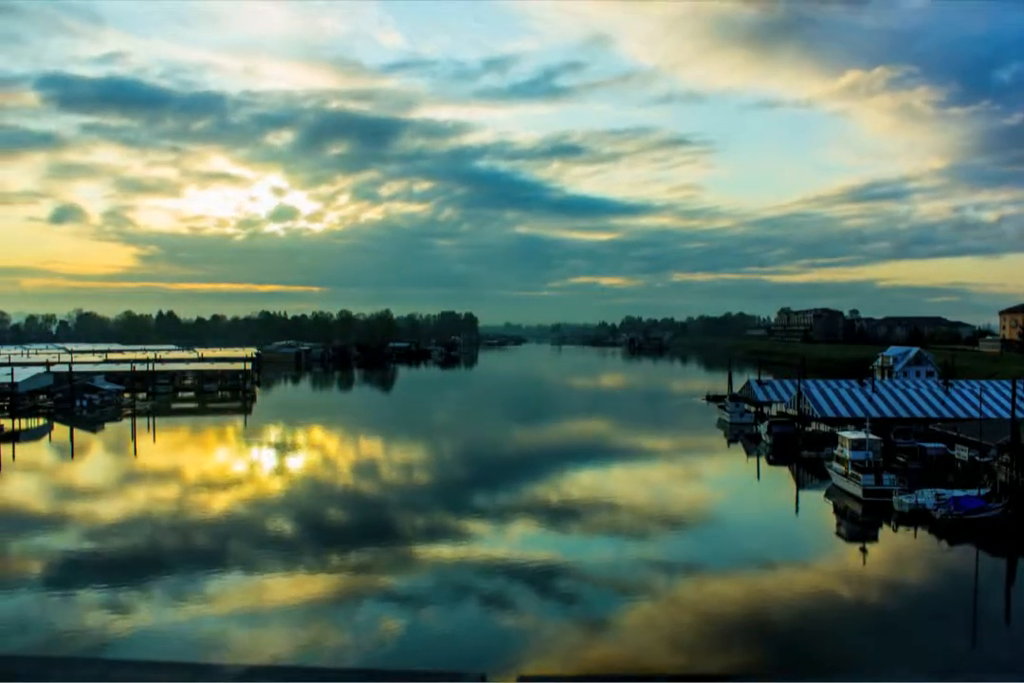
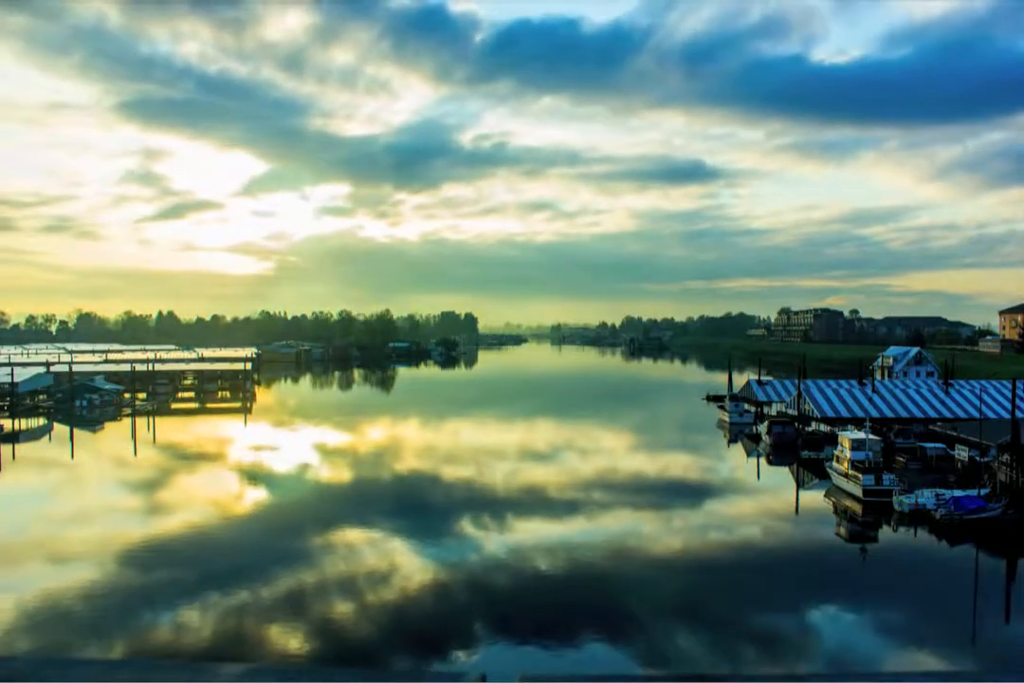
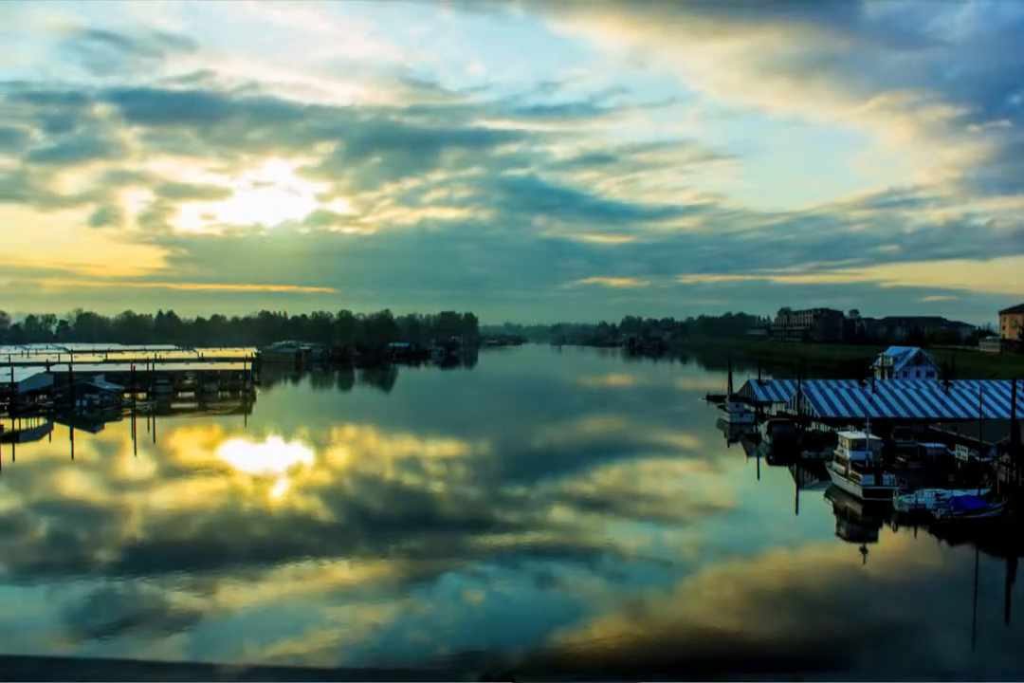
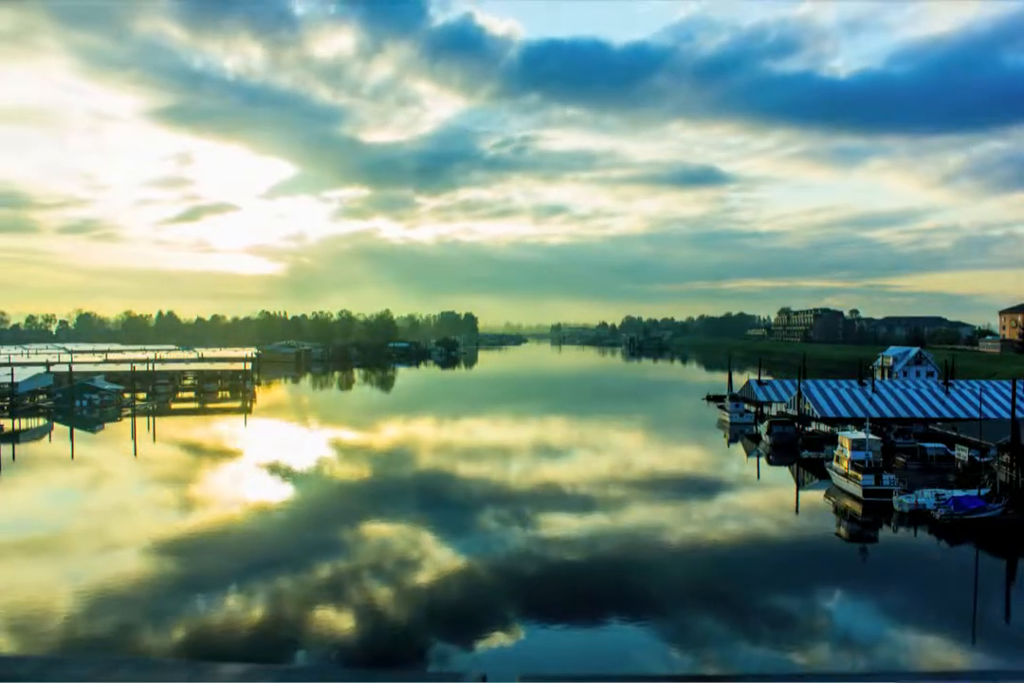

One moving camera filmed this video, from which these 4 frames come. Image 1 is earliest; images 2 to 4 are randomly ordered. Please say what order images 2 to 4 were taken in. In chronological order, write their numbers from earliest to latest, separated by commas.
3, 2, 4
